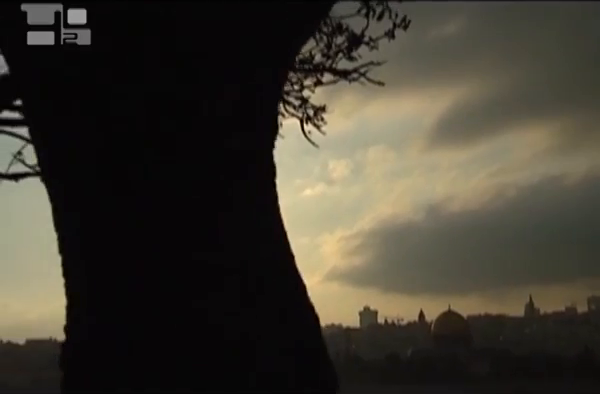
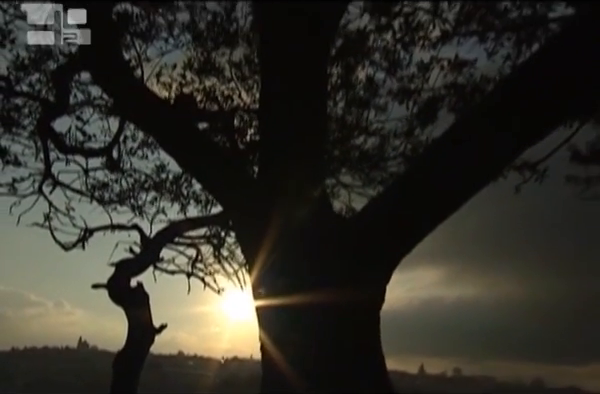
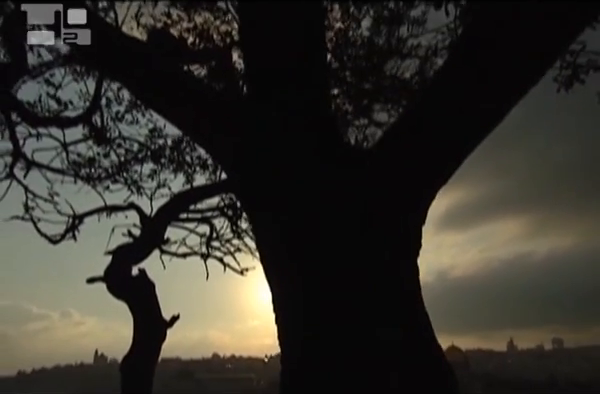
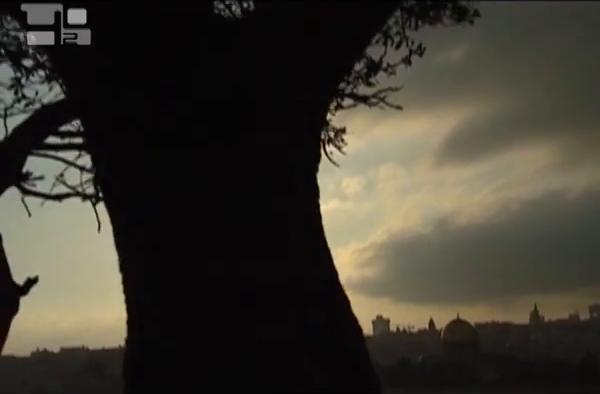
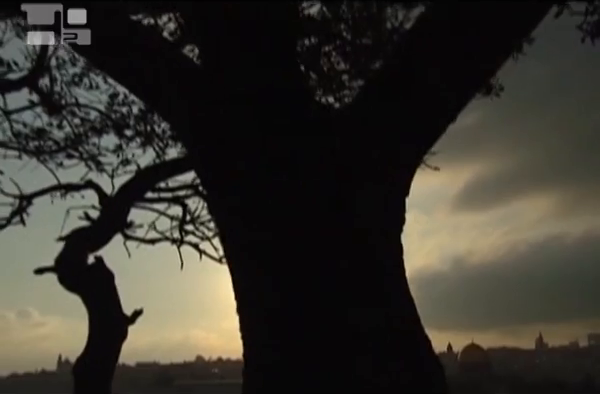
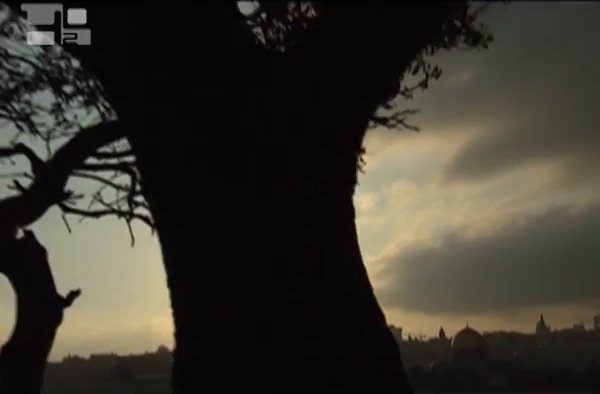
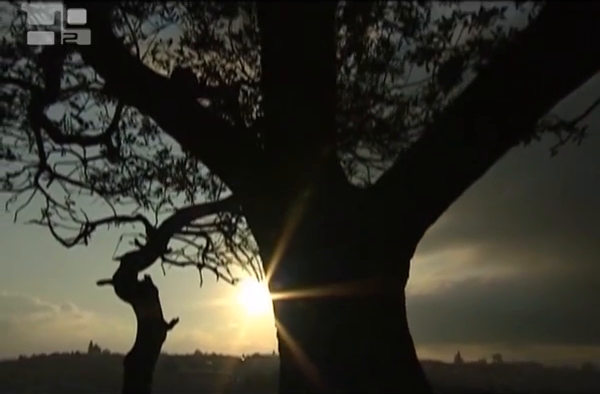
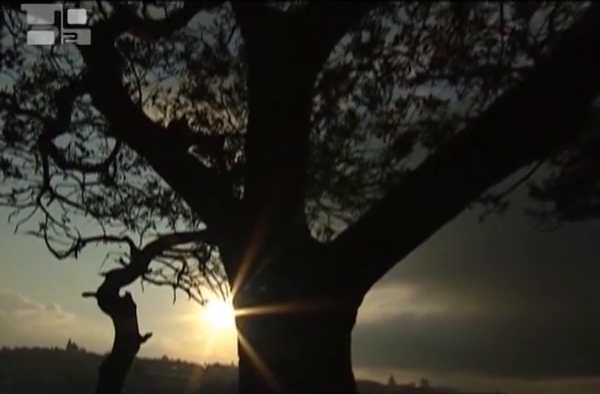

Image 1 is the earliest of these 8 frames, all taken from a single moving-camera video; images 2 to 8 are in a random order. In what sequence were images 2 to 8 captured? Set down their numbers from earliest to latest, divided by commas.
4, 6, 5, 3, 7, 2, 8
